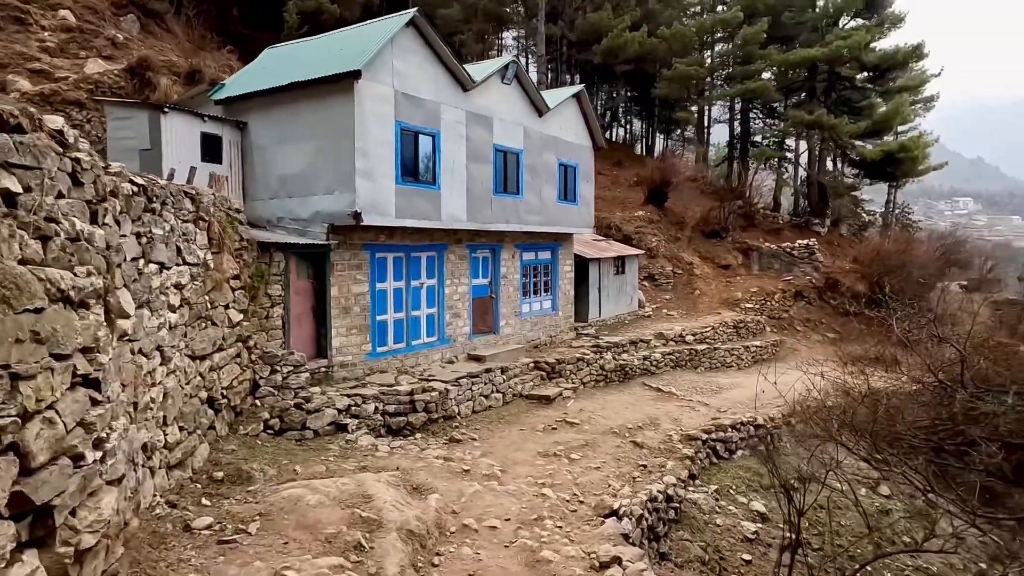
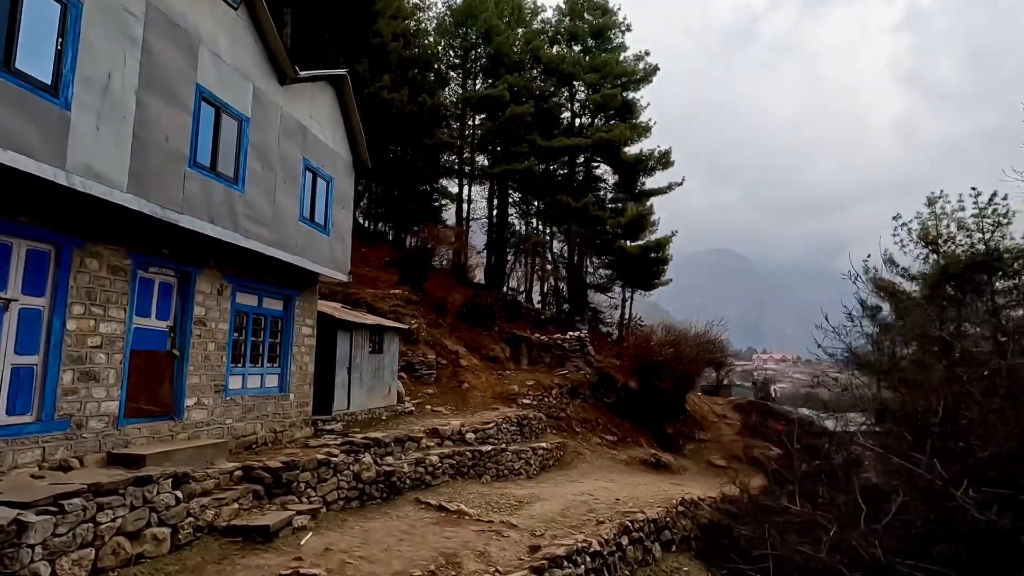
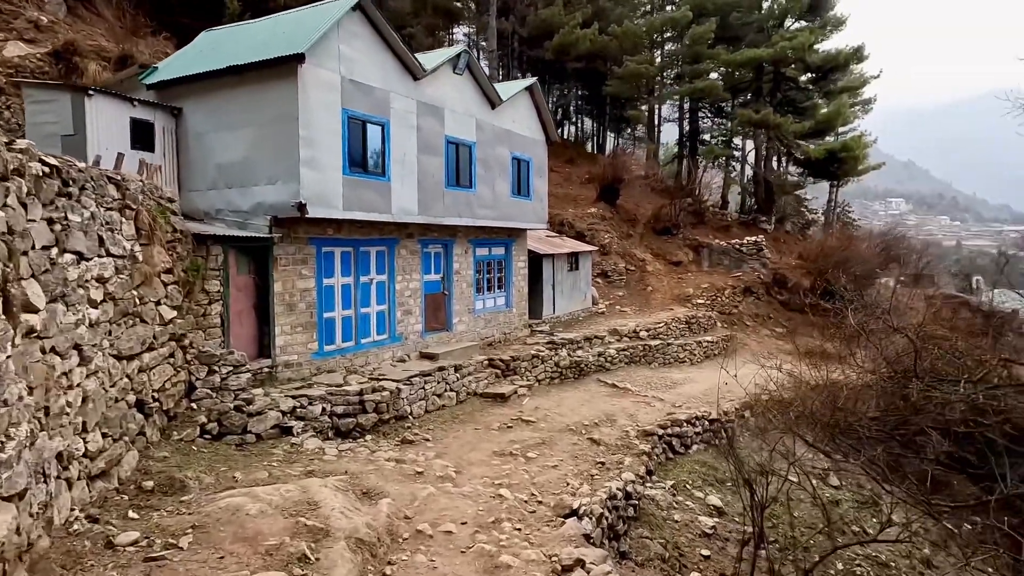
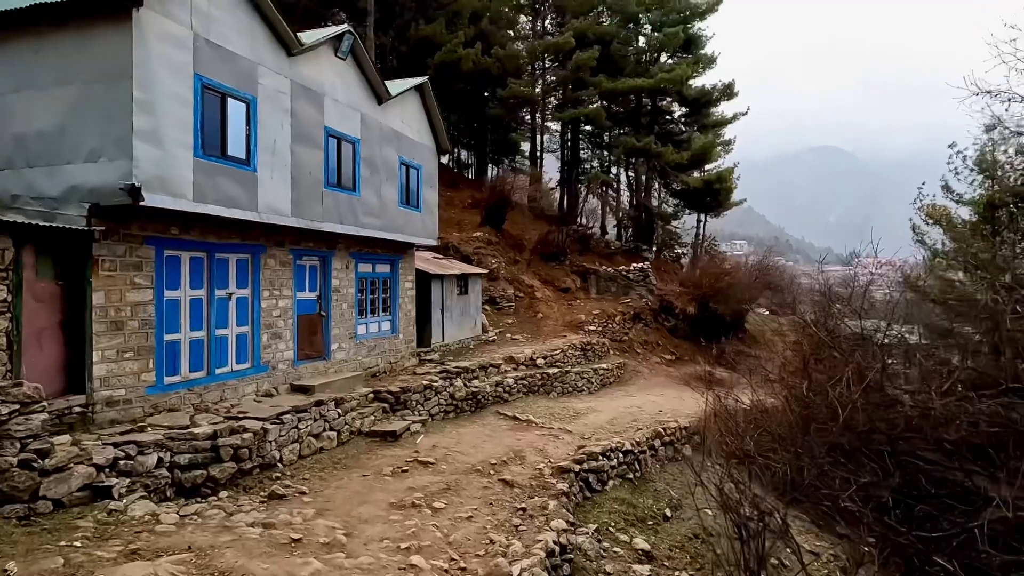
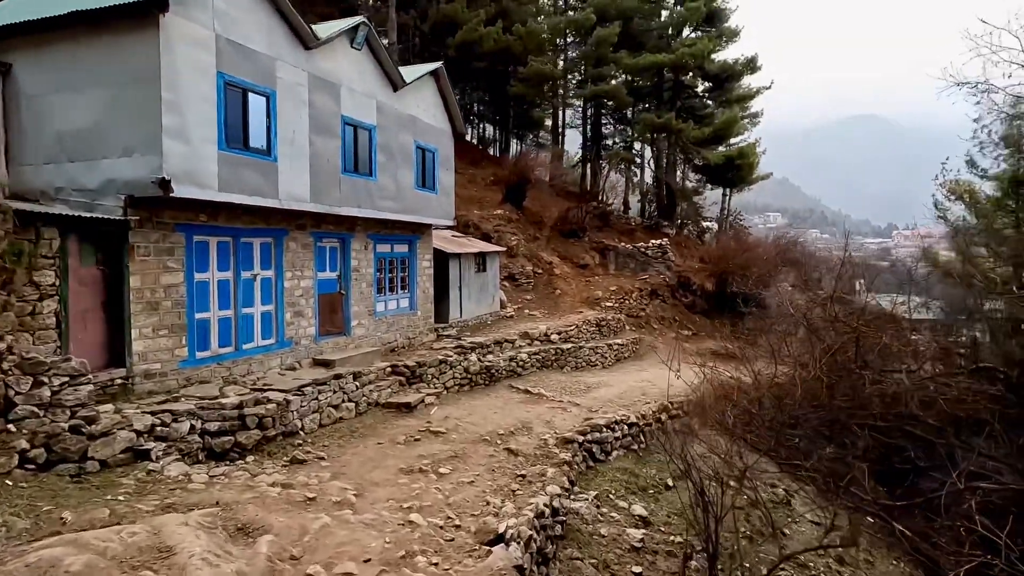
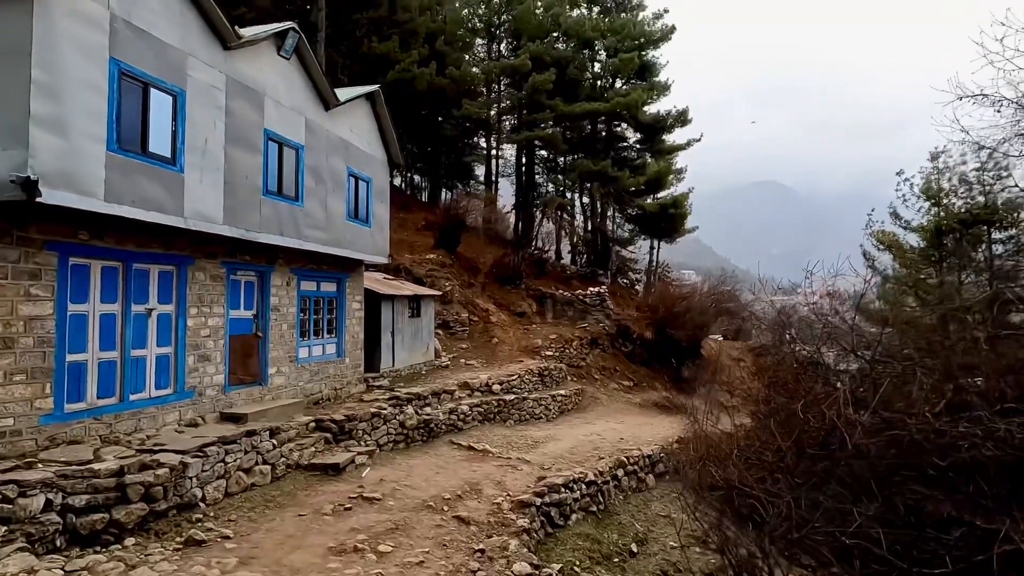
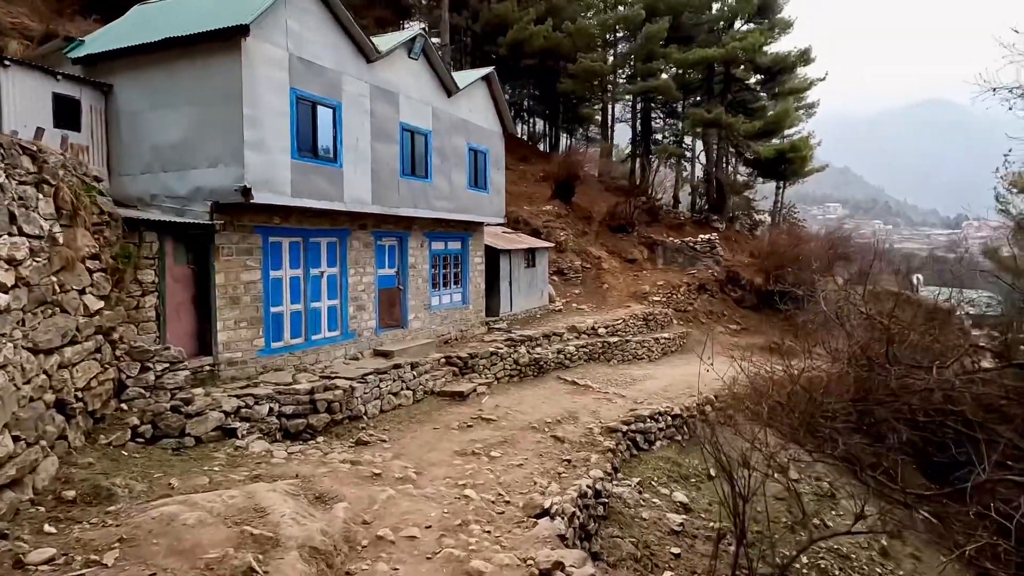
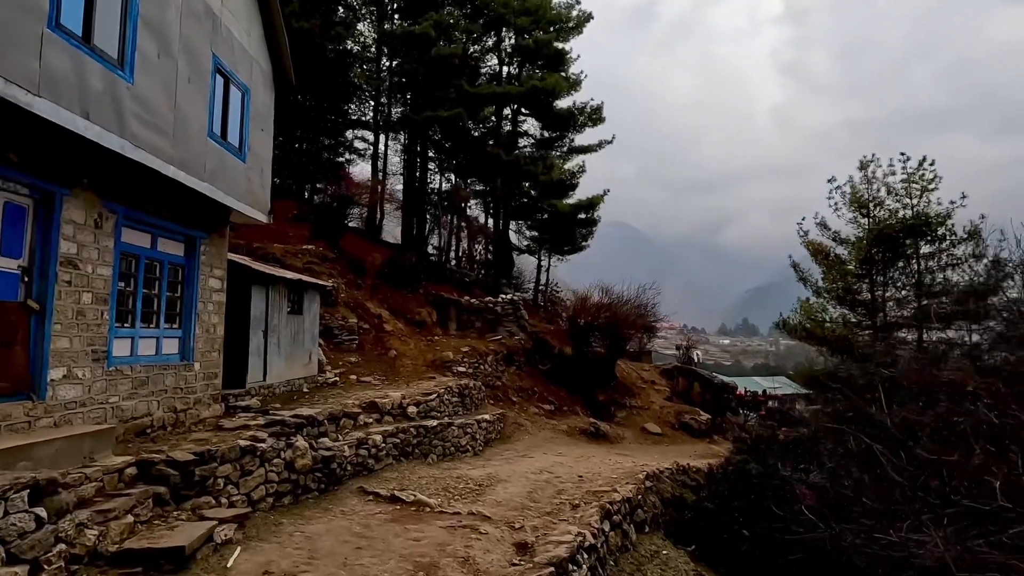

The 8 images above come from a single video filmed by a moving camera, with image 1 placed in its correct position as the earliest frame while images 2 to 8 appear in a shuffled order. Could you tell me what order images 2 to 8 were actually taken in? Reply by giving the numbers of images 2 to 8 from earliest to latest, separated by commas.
3, 7, 5, 4, 6, 2, 8
